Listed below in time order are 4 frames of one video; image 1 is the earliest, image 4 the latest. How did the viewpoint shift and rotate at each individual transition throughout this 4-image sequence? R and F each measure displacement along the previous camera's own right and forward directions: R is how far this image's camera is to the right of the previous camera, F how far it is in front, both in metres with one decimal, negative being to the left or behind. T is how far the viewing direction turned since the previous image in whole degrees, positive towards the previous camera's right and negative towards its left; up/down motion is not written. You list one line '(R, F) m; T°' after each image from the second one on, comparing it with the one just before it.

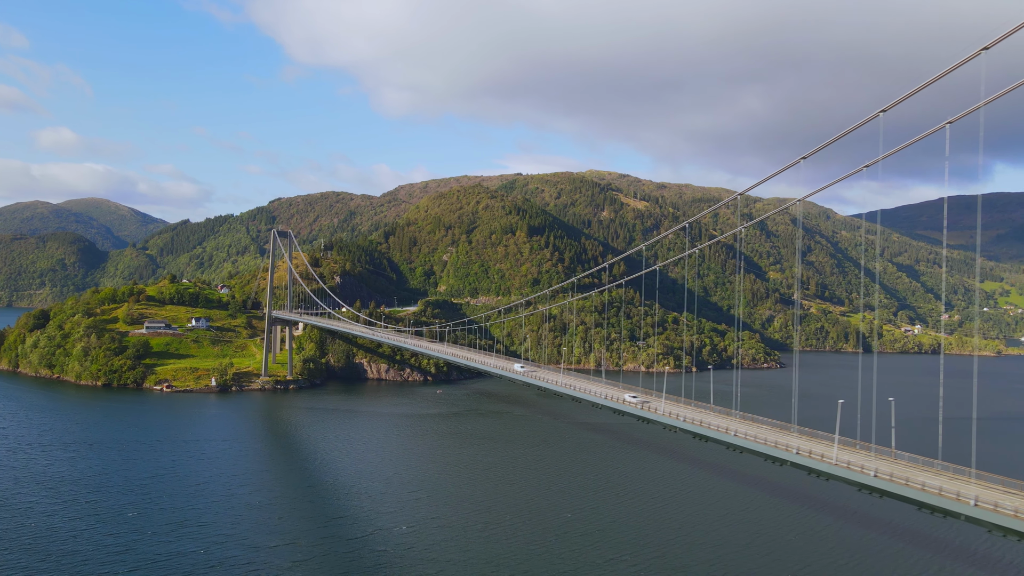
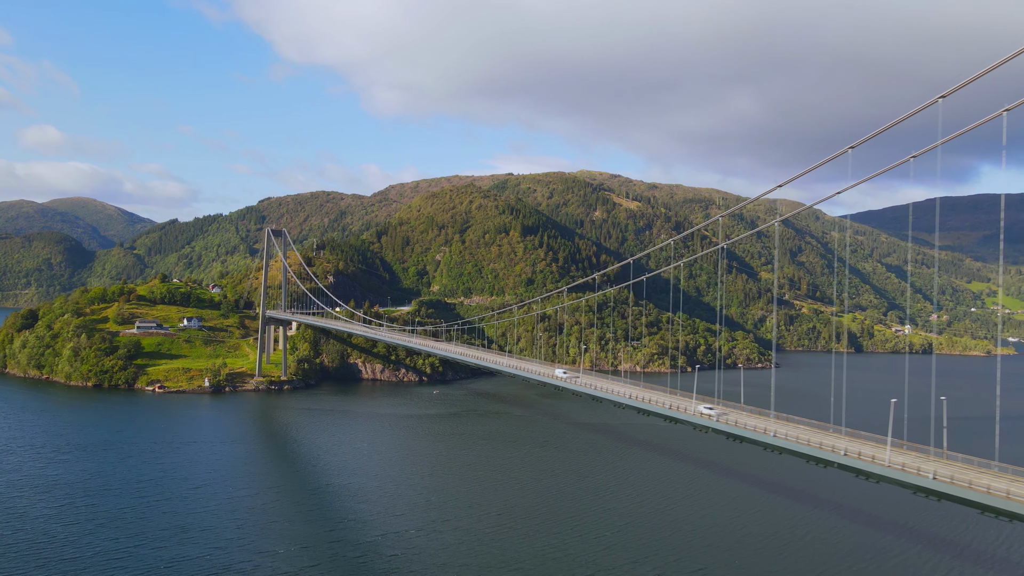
(-0.7, +0.4) m; +1°
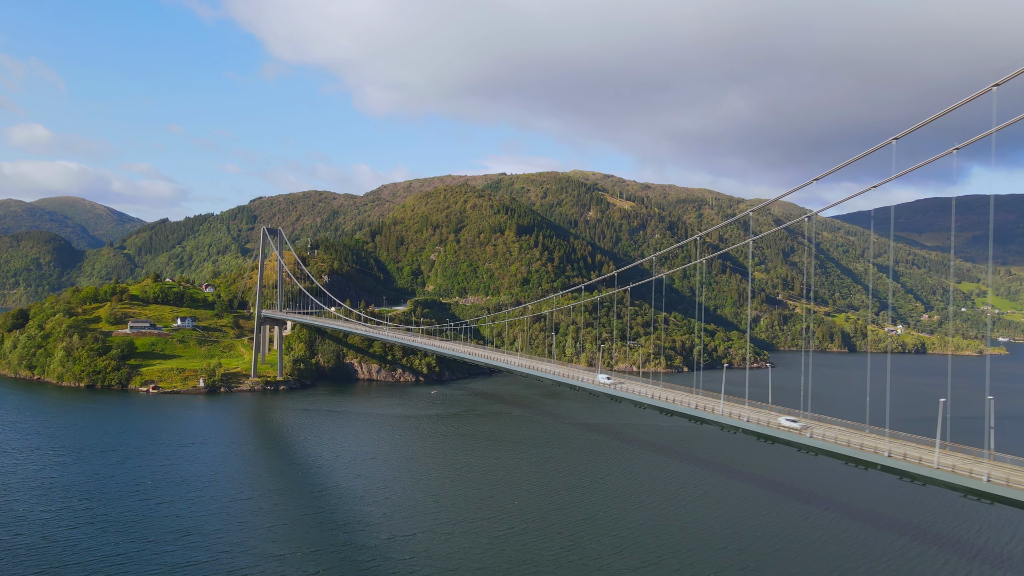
(-0.6, +0.3) m; +1°
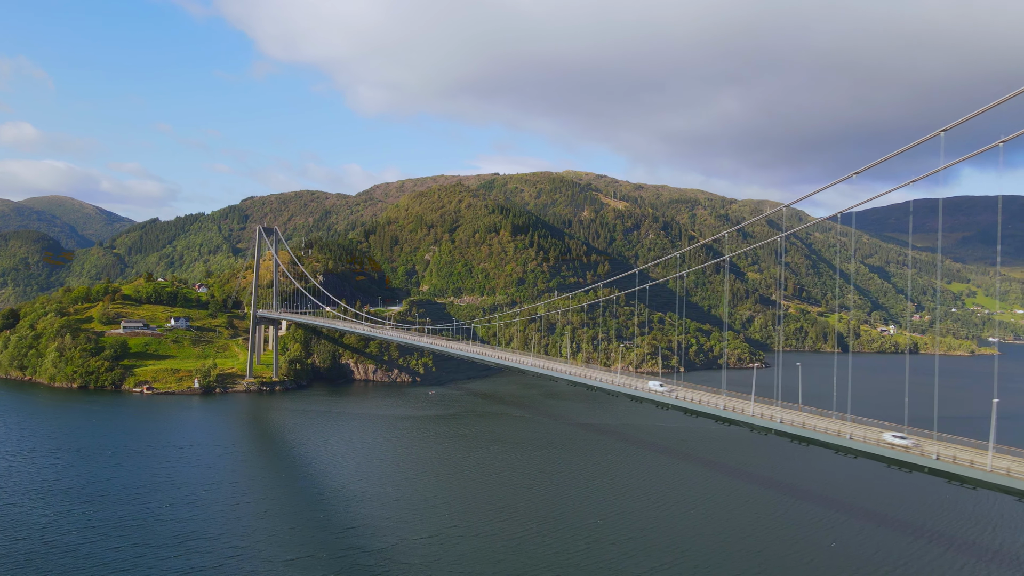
(-0.7, +0.3) m; +1°
